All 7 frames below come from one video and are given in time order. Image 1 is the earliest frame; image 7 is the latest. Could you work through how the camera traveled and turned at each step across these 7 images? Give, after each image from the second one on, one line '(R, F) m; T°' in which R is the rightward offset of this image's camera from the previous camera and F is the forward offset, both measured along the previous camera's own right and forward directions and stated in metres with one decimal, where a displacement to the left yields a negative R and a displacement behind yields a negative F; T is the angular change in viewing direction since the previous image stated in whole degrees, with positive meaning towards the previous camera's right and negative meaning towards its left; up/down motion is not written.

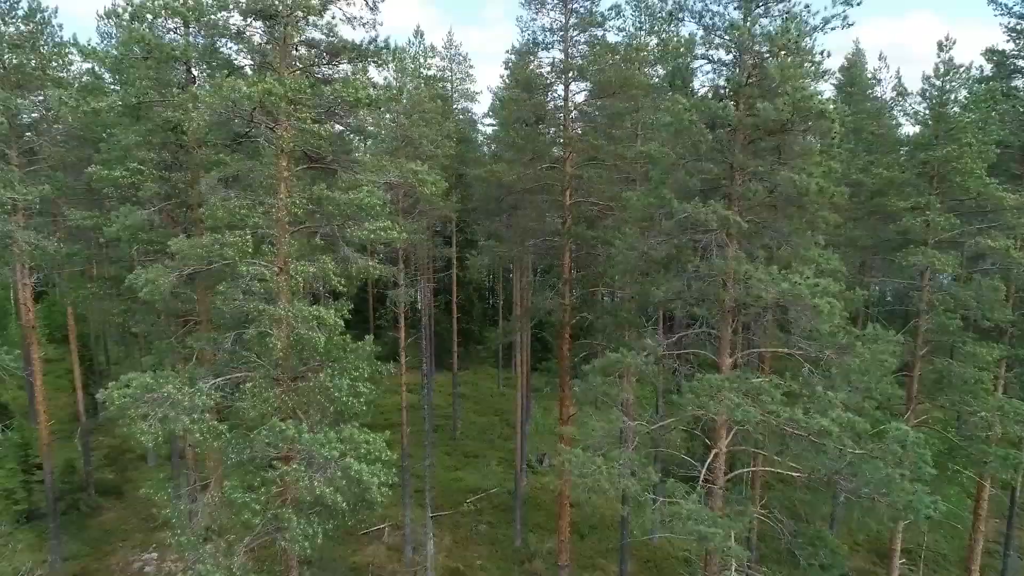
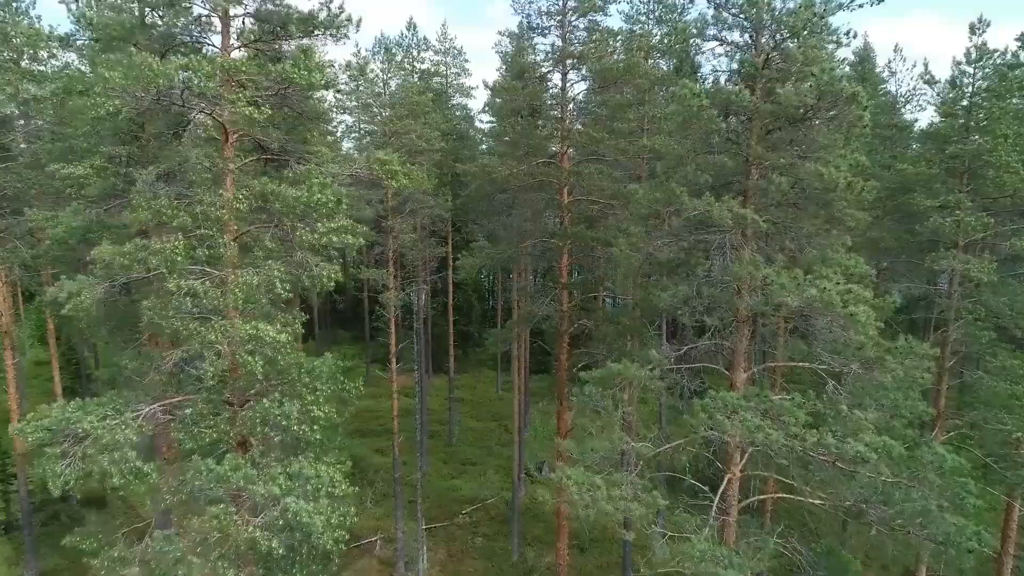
(+0.1, +1.0) m; 0°
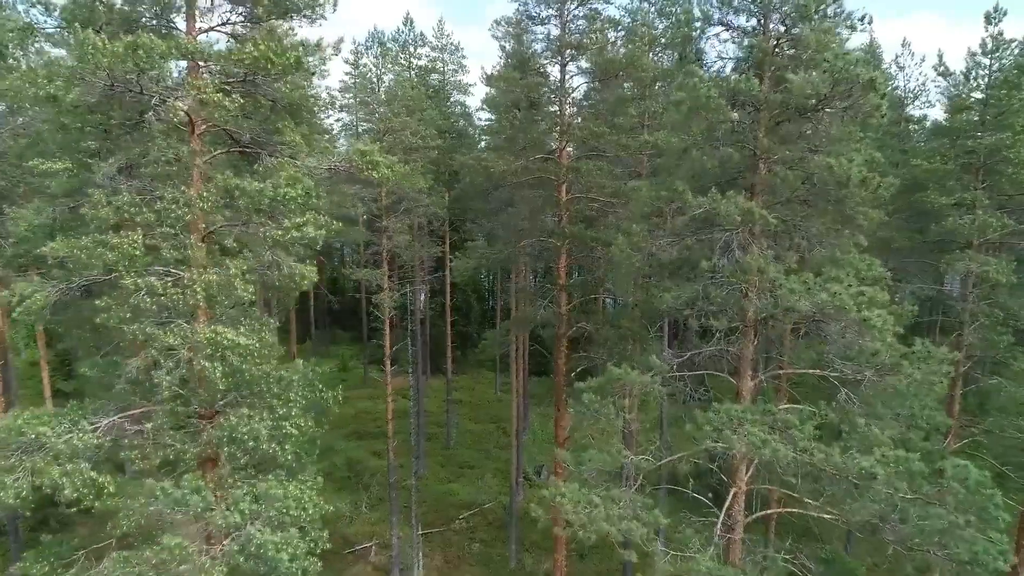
(+0.1, +0.5) m; 0°
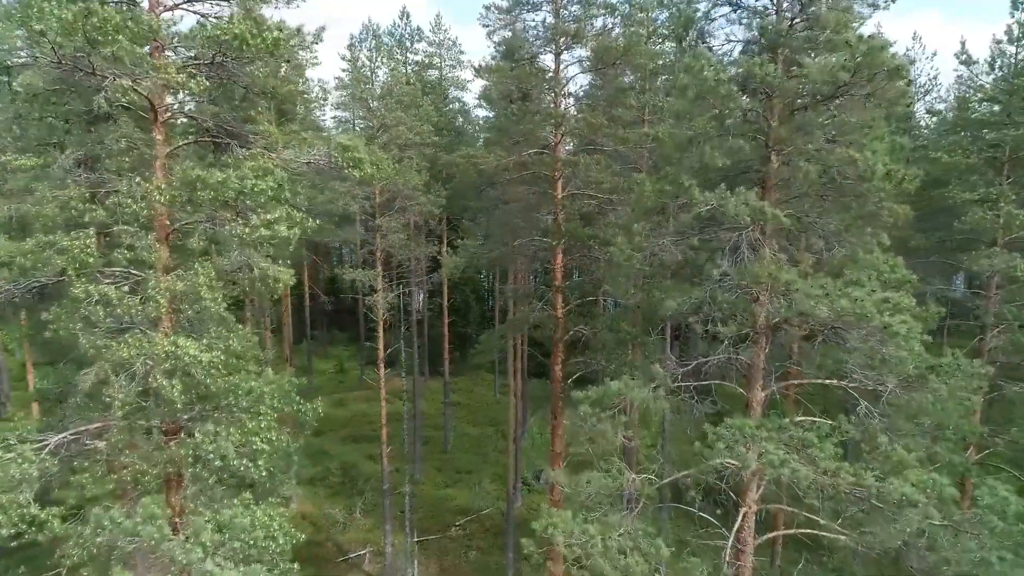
(+0.1, +0.7) m; 0°
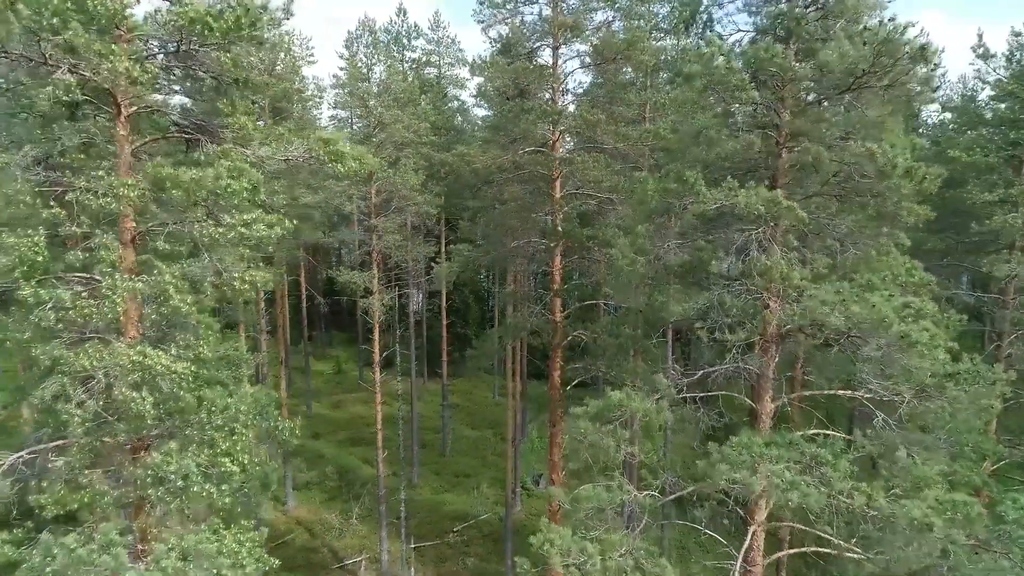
(0.0, +0.4) m; 0°
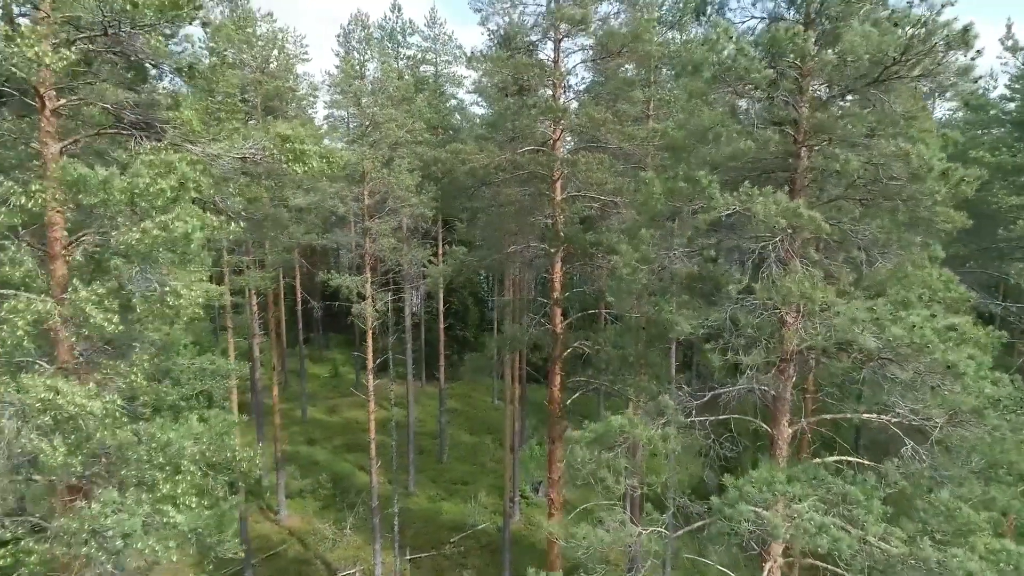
(+0.1, +0.7) m; 0°
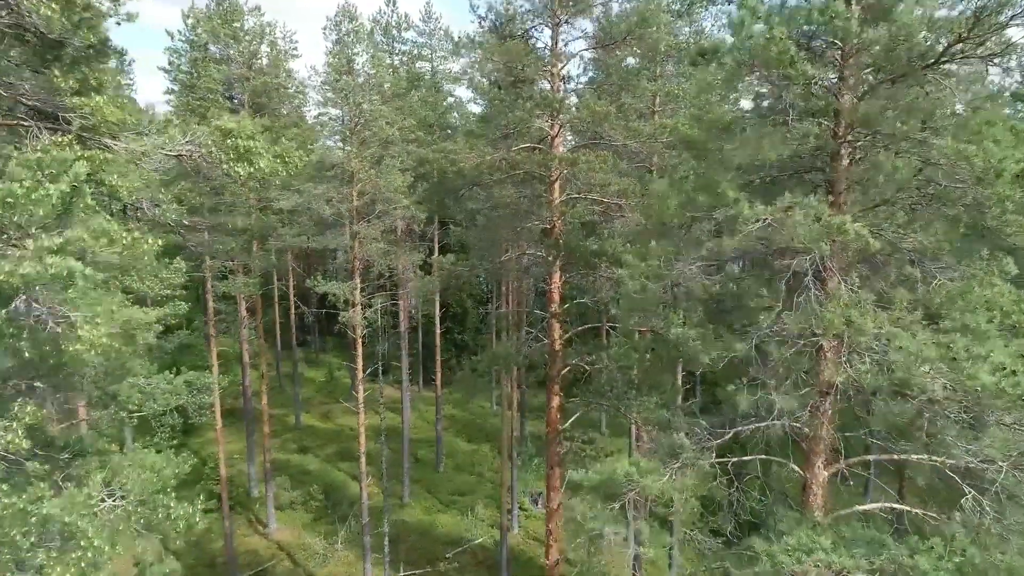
(+0.1, +1.0) m; 0°
